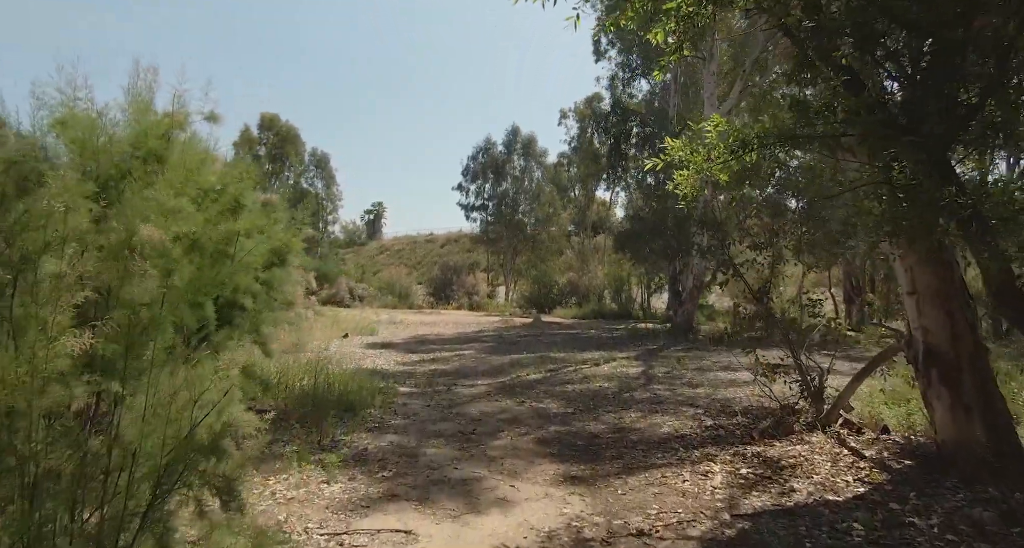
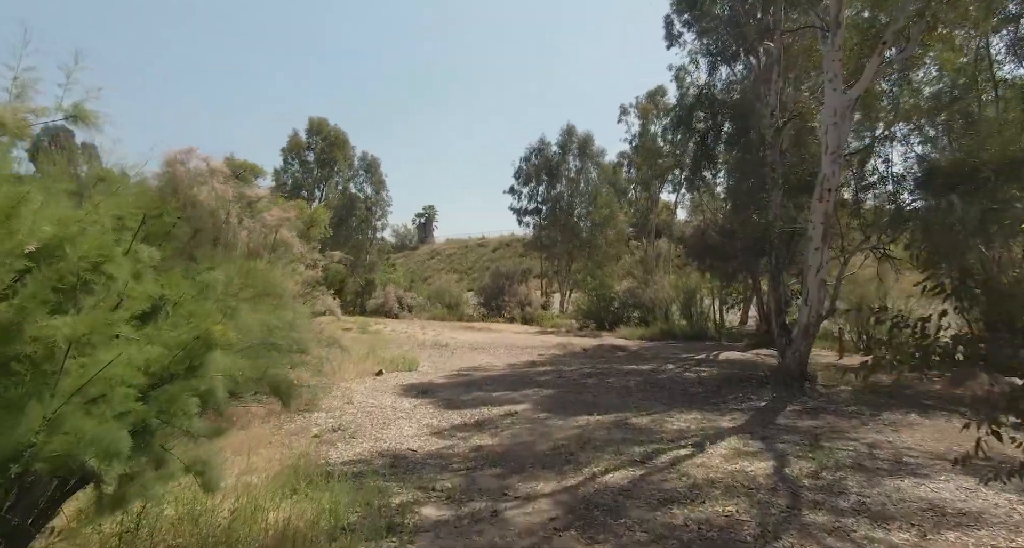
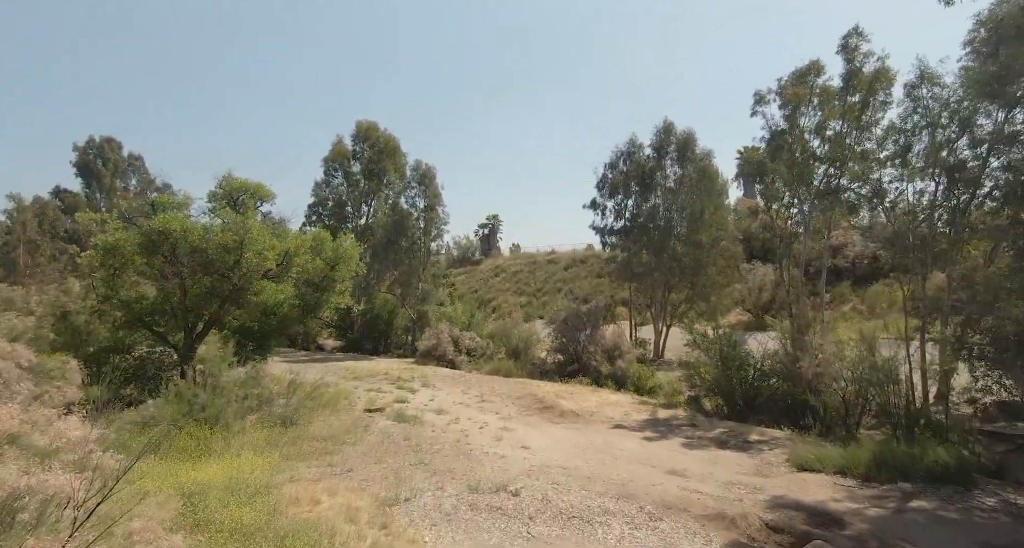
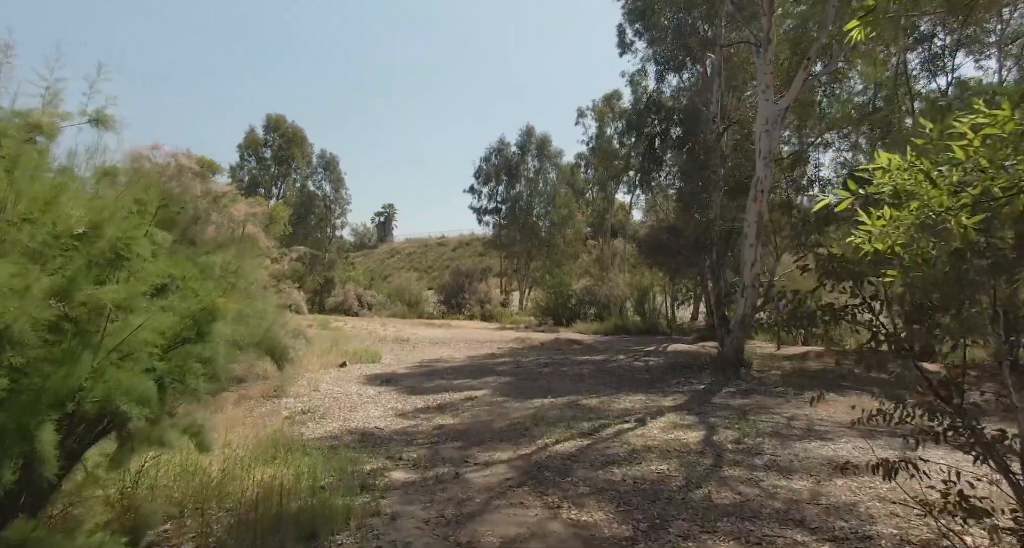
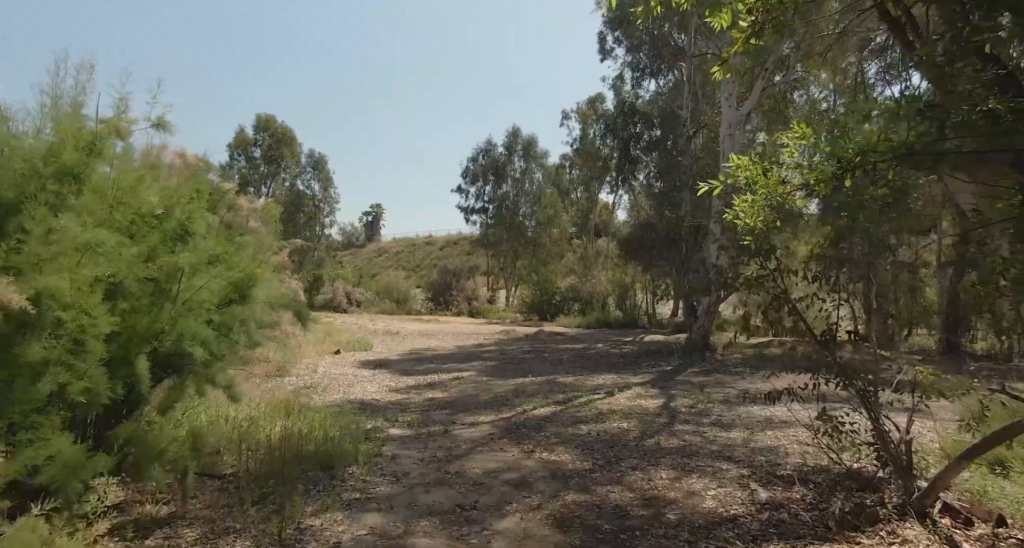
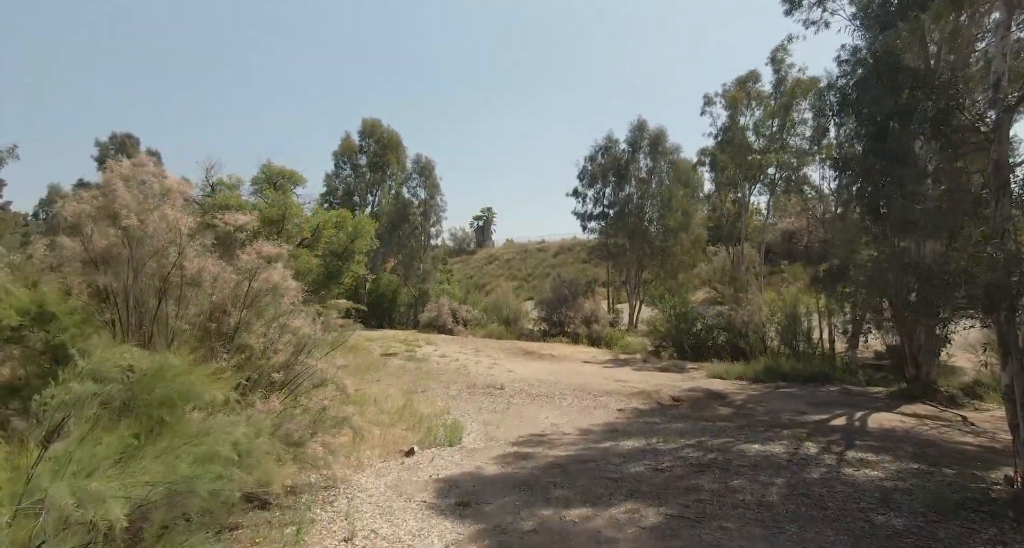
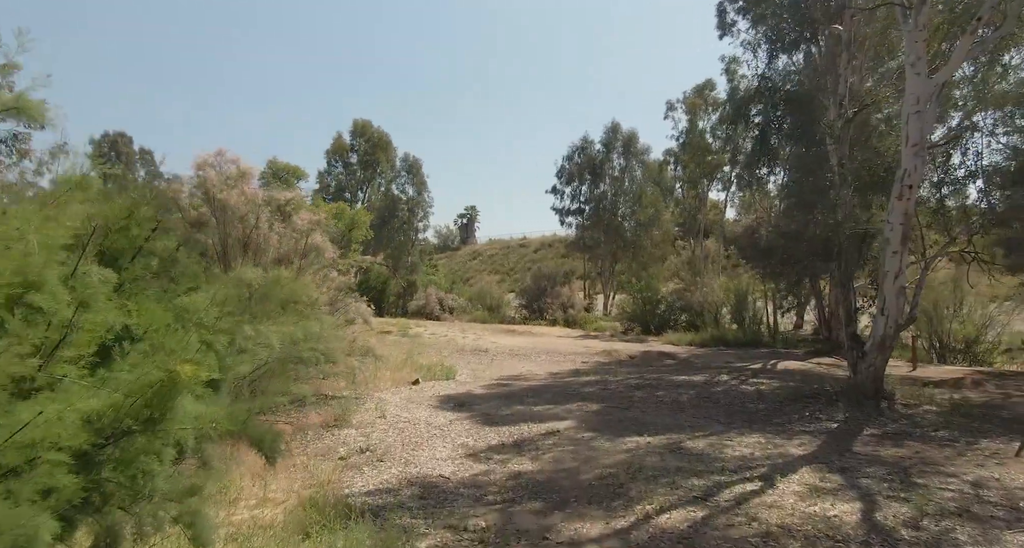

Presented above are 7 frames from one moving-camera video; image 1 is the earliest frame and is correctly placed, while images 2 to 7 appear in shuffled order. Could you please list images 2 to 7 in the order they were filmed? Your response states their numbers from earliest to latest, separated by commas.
5, 4, 2, 7, 6, 3
